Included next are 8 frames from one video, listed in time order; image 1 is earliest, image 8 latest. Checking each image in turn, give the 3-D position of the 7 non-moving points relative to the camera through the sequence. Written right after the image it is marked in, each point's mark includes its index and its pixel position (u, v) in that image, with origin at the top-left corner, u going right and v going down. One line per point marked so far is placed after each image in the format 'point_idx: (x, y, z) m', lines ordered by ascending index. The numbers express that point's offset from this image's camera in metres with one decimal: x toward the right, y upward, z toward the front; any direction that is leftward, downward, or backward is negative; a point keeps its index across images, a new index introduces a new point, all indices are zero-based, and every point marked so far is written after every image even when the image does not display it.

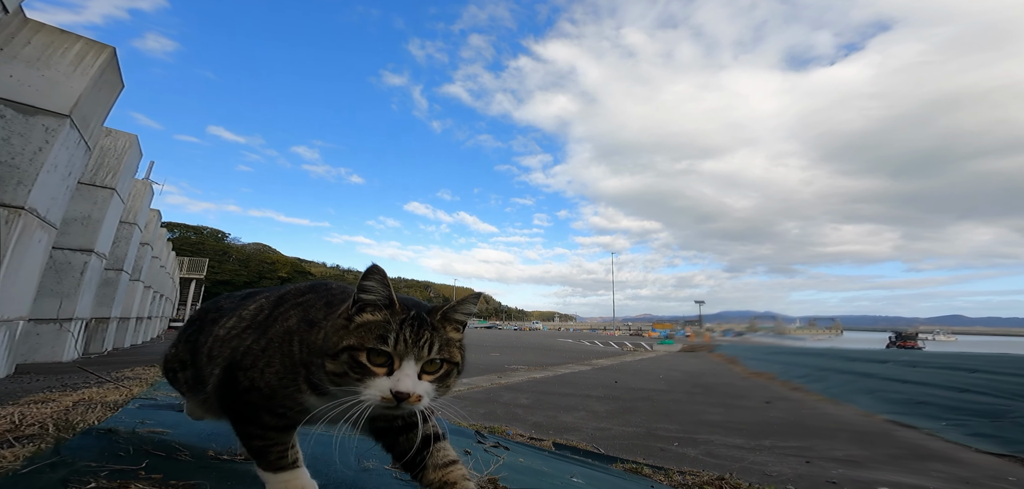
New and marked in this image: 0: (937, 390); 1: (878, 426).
0: (+16.9, -5.6, +16.9) m
1: (+12.2, -5.7, +13.5) m
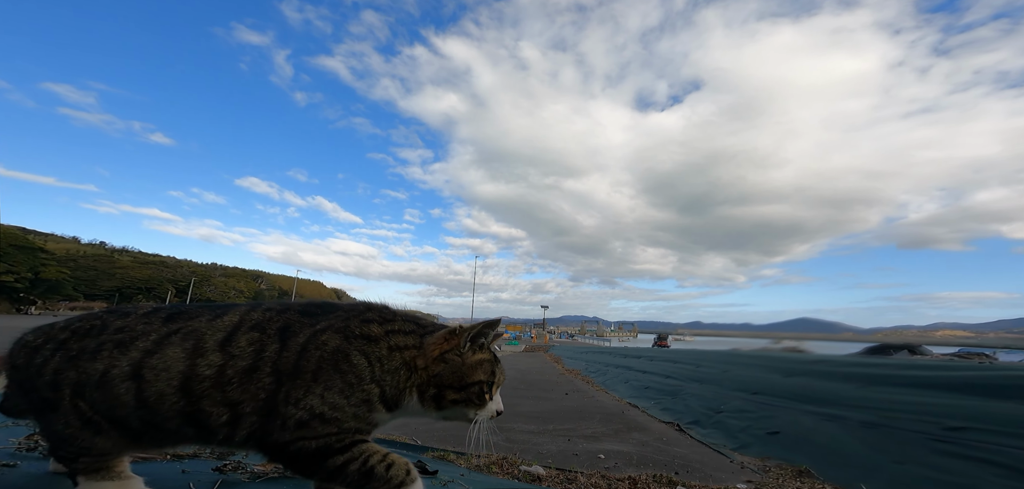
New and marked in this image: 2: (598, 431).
0: (+7.3, -6.7, +22.2) m
1: (+4.2, -6.5, +17.3) m
2: (+2.6, -5.7, +13.2) m
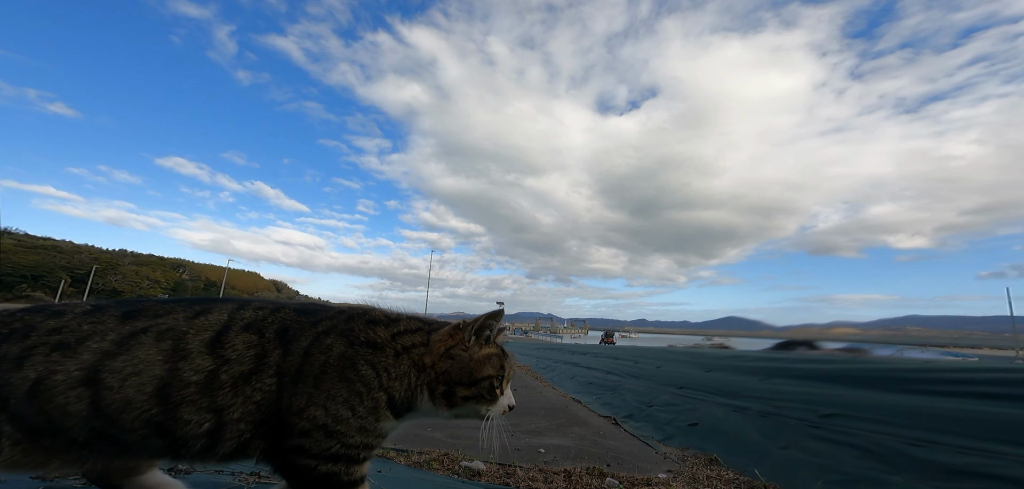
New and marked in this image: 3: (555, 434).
0: (+4.5, -6.7, +22.9) m
1: (+1.9, -6.4, +17.7) m
2: (+0.8, -5.6, +13.4) m
3: (+1.1, -5.4, +12.4) m
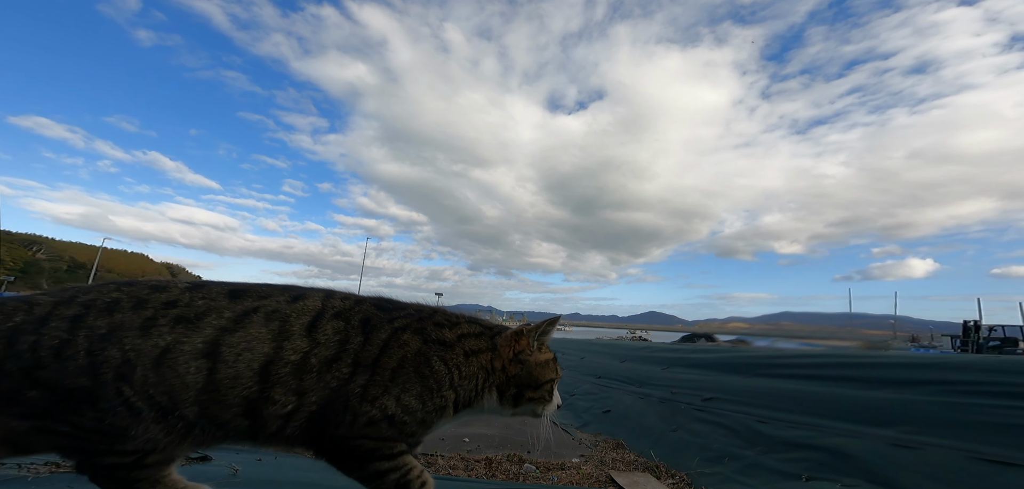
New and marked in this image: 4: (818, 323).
0: (+0.8, -6.4, +23.4) m
1: (-1.1, -6.1, +17.9) m
2: (-1.6, -5.3, +13.5) m
3: (-1.1, -5.2, +12.6) m
4: (+3.6, -0.9, +5.0) m
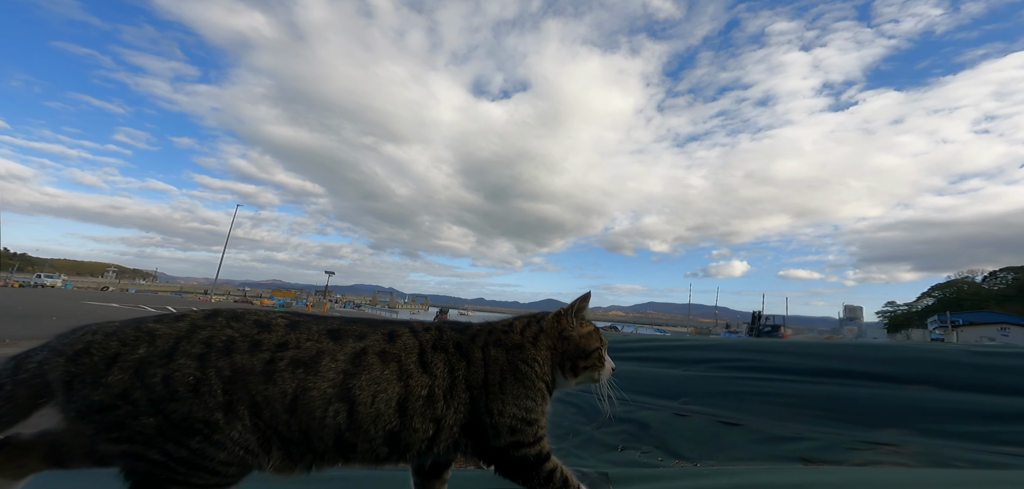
0: (-4.7, -5.4, +23.3) m
1: (-5.4, -5.2, +17.6) m
2: (-4.9, -4.6, +13.1) m
3: (-4.2, -4.6, +12.3) m
4: (+2.2, -0.9, +5.8) m
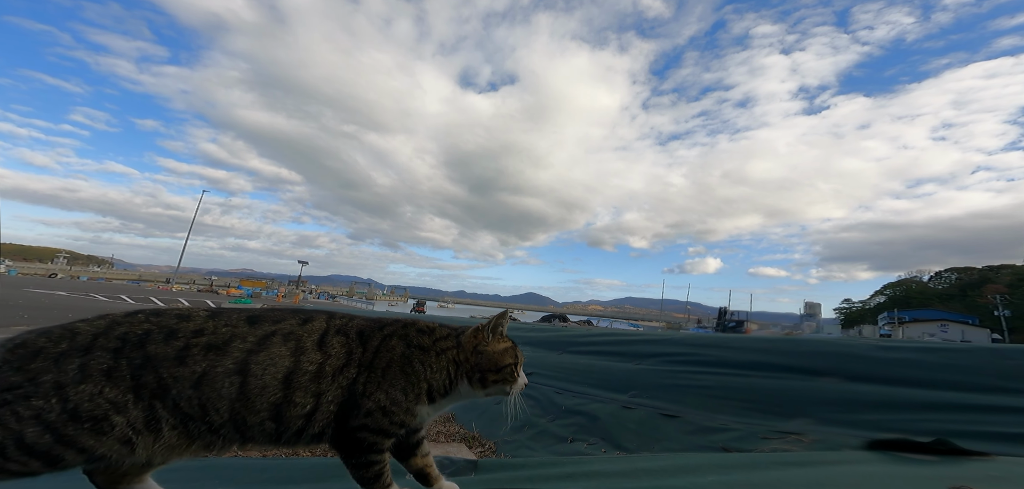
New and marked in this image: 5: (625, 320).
0: (-5.8, -4.9, +23.2) m
1: (-6.2, -4.8, +17.4) m
2: (-5.5, -4.3, +13.0) m
3: (-4.8, -4.3, +12.2) m
4: (+1.9, -0.9, +5.9) m
5: (+2.2, -1.4, +8.2) m
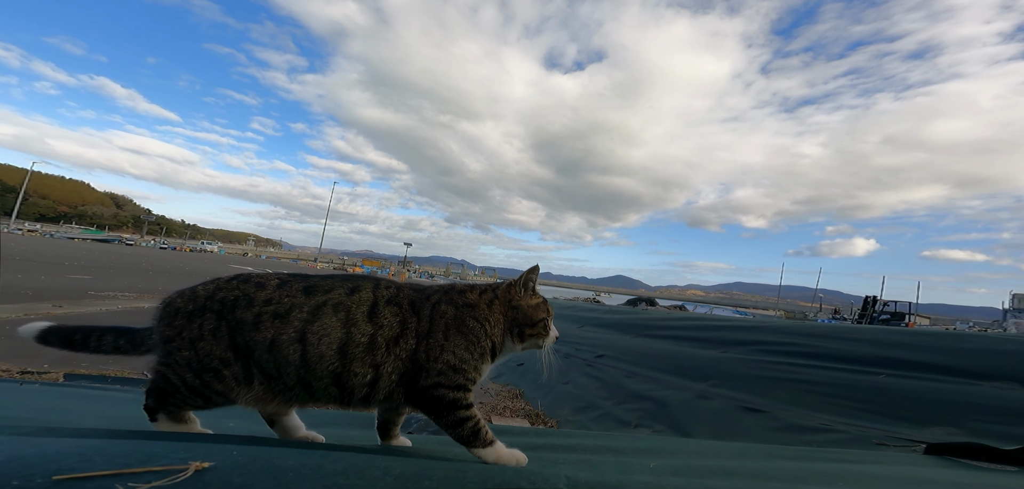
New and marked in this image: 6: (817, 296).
0: (-1.0, -3.9, +23.9) m
1: (-2.5, -4.1, +18.3) m
2: (-2.7, -3.7, +13.8) m
3: (-2.2, -3.7, +12.9) m
4: (+3.2, -0.6, +5.2) m
5: (+3.8, -1.1, +7.4) m
6: (+14.0, -2.3, +19.5) m
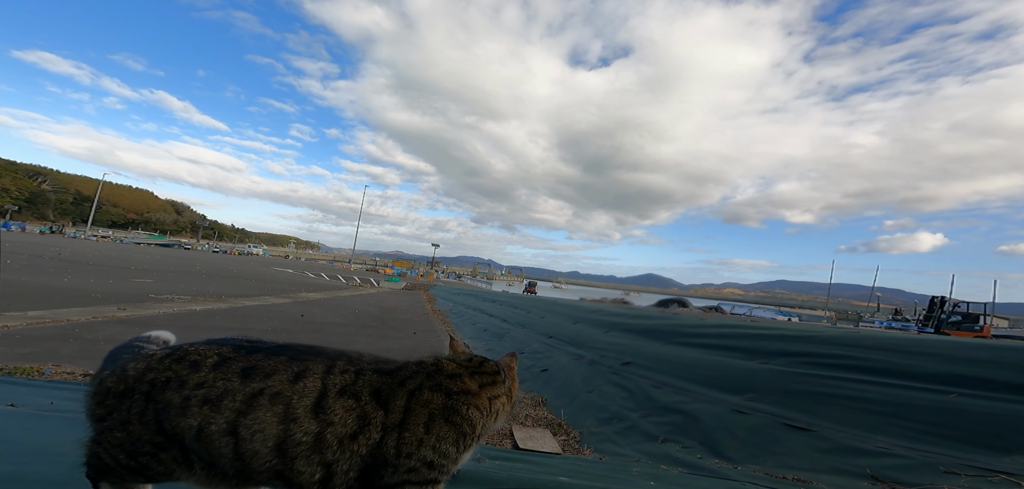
0: (+0.6, -3.9, +23.8) m
1: (-1.3, -4.1, +18.4) m
2: (-1.8, -3.7, +13.9) m
3: (-1.3, -3.7, +12.9) m
4: (+3.5, -0.6, +4.9) m
5: (+4.3, -1.0, +7.1) m
6: (+15.2, -2.1, +18.5) m
